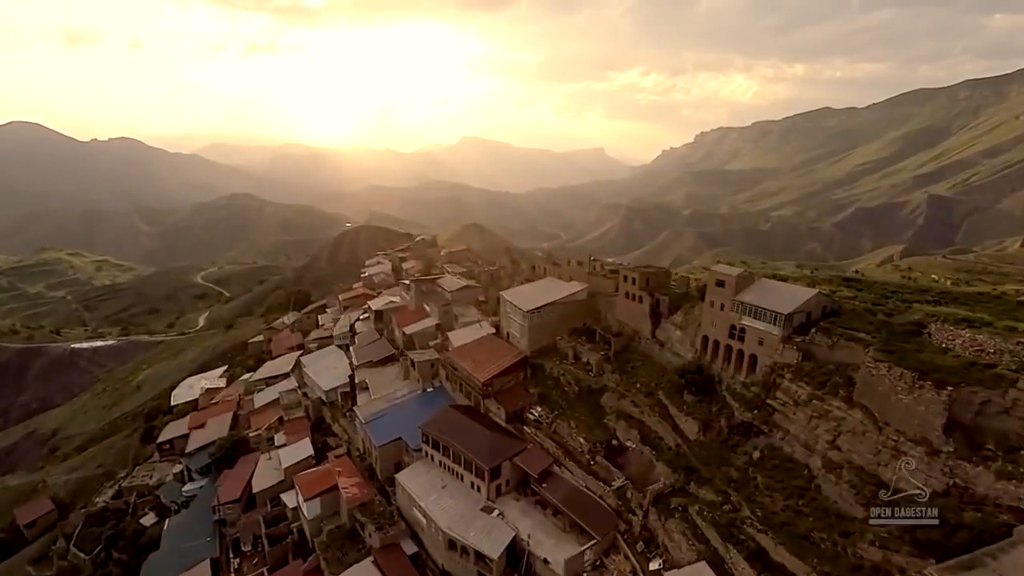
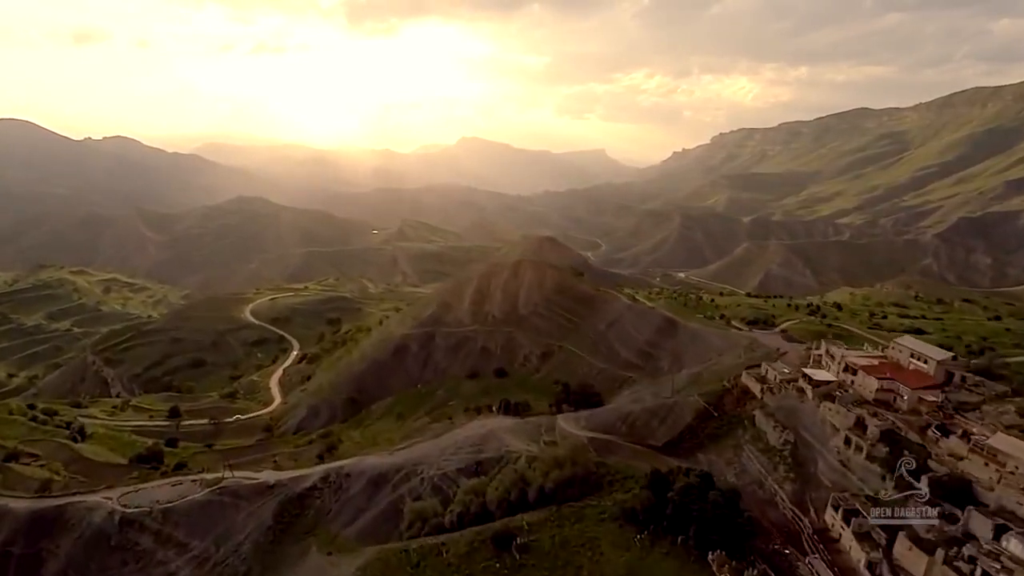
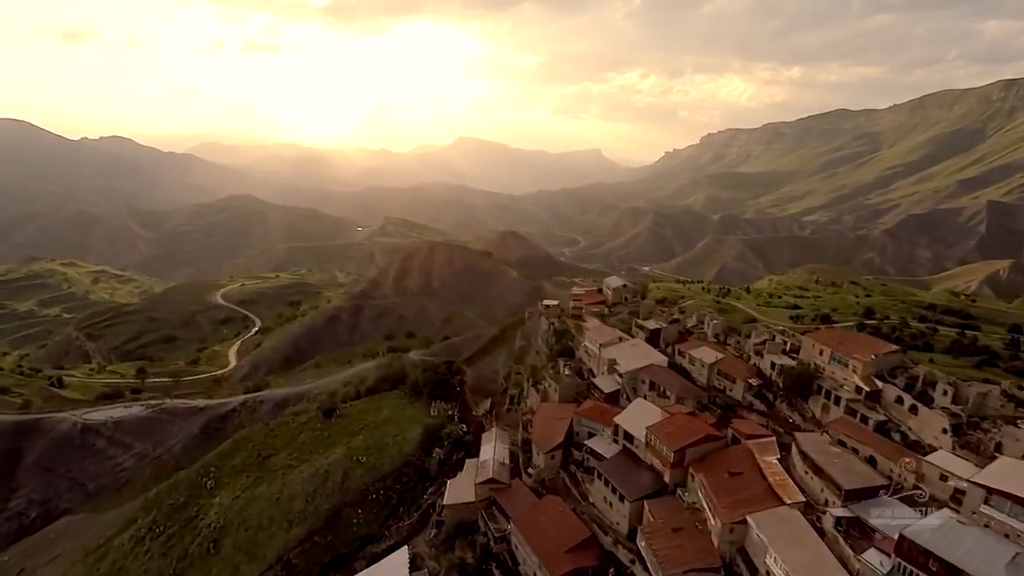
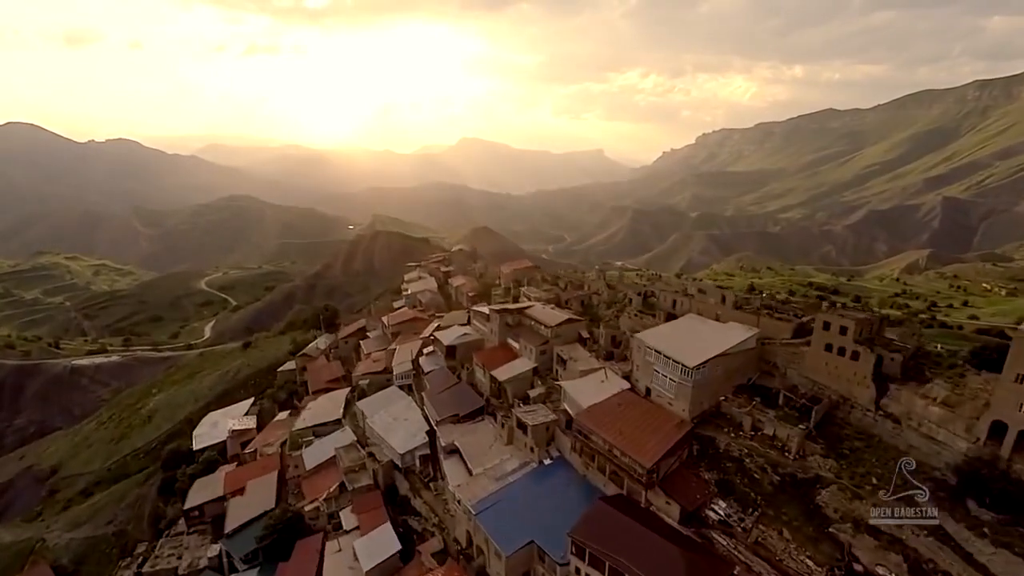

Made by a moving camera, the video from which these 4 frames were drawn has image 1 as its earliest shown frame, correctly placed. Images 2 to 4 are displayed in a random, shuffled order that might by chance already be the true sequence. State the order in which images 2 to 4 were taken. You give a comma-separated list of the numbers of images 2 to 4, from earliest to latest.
4, 3, 2
